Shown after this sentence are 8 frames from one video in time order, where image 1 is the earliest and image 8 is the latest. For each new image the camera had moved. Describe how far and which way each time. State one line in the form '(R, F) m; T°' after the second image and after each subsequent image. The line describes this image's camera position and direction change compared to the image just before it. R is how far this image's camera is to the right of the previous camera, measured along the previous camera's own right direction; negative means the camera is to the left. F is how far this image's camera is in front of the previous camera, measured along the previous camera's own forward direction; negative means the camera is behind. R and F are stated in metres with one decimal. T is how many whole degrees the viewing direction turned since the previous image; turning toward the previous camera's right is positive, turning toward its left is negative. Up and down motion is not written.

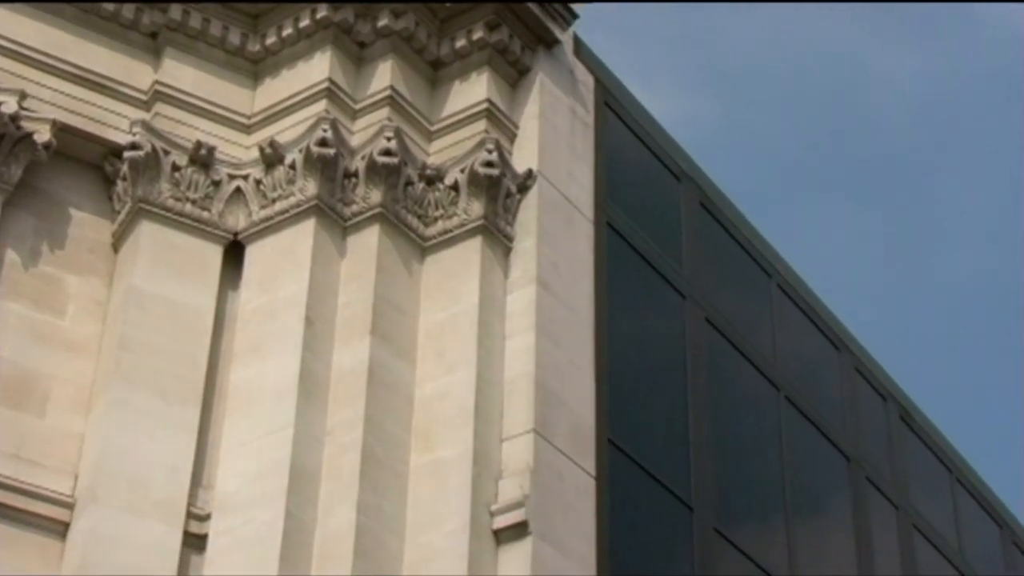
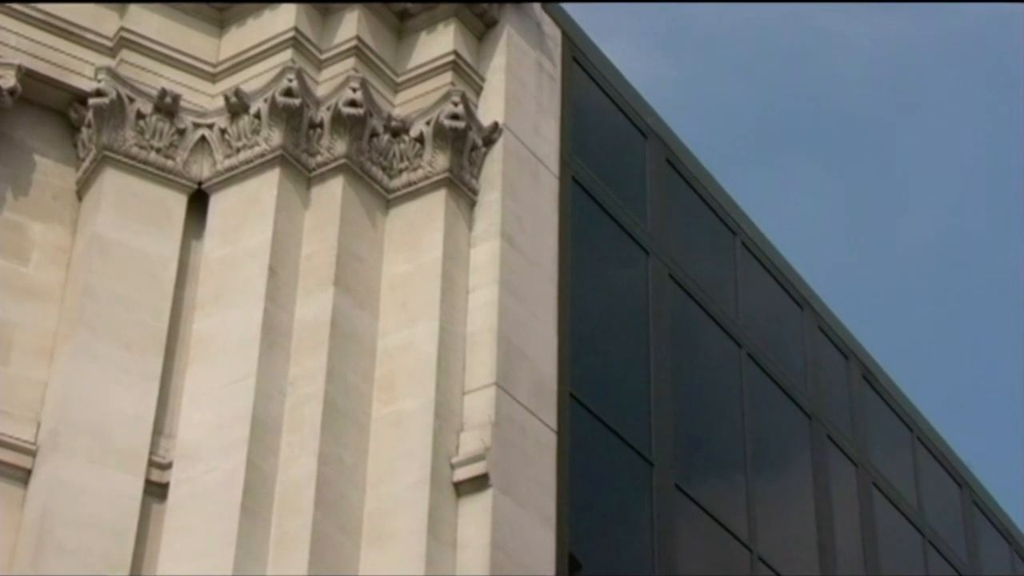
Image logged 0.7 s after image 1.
(+0.3, 0.0) m; 0°
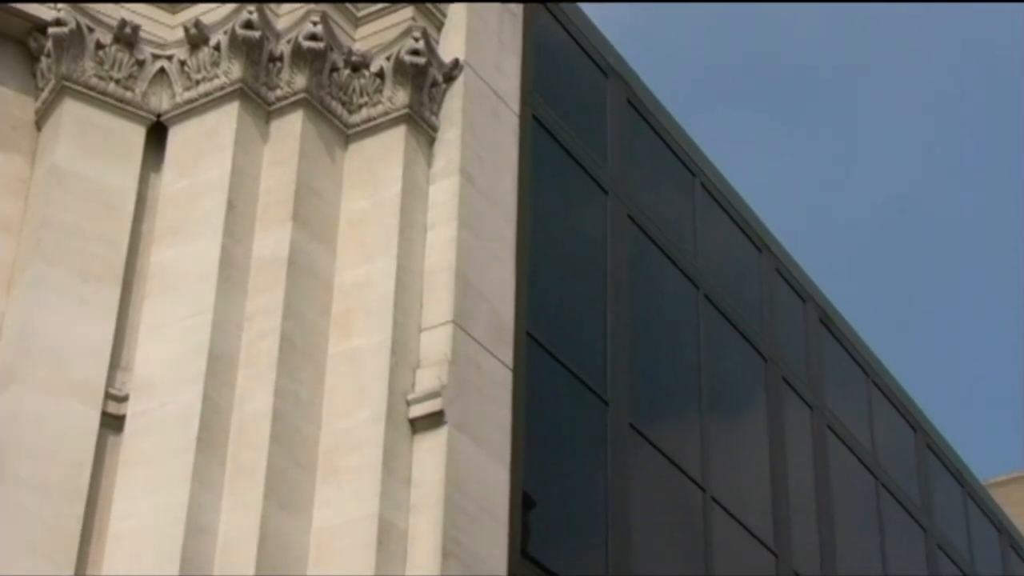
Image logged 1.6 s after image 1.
(+0.3, 0.0) m; 0°
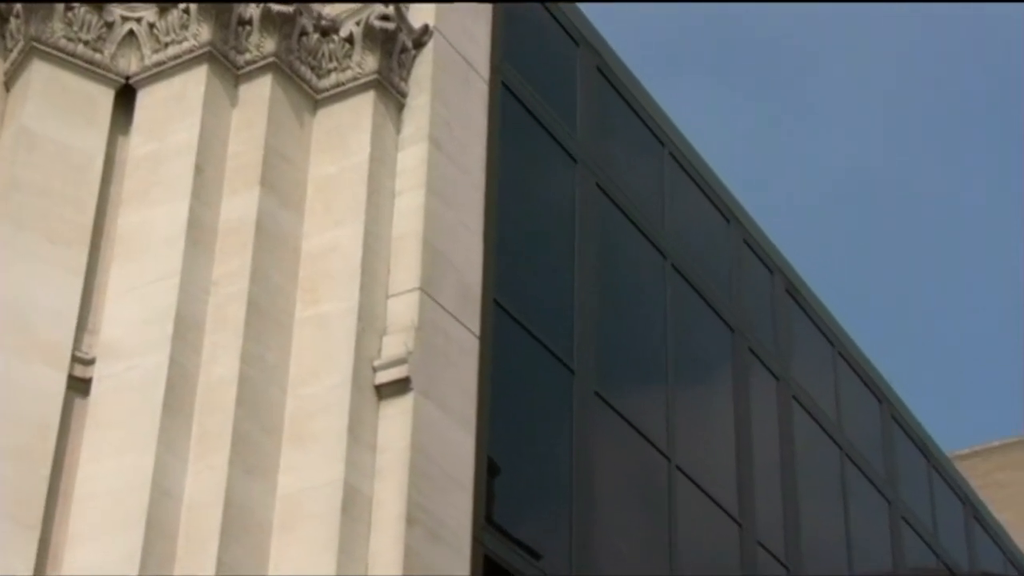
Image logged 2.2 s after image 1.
(+0.3, 0.0) m; 0°
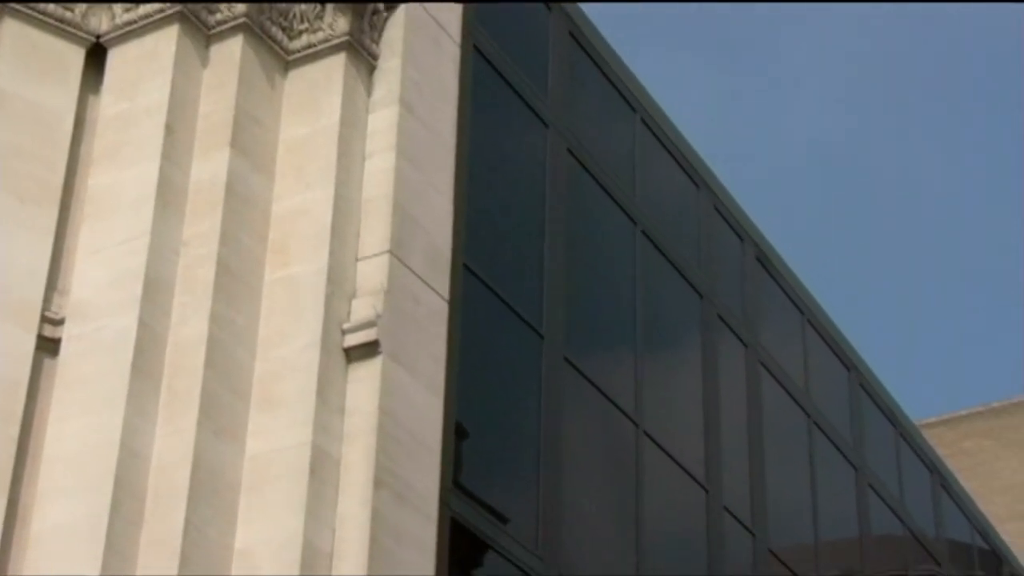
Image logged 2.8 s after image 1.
(+0.2, 0.0) m; 0°
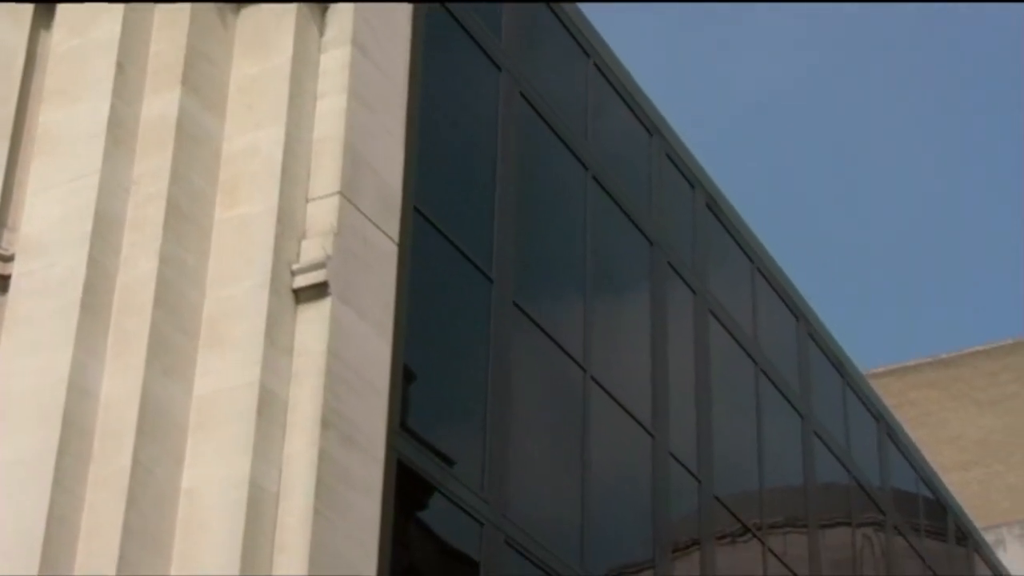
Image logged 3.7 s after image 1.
(+0.4, 0.0) m; +1°
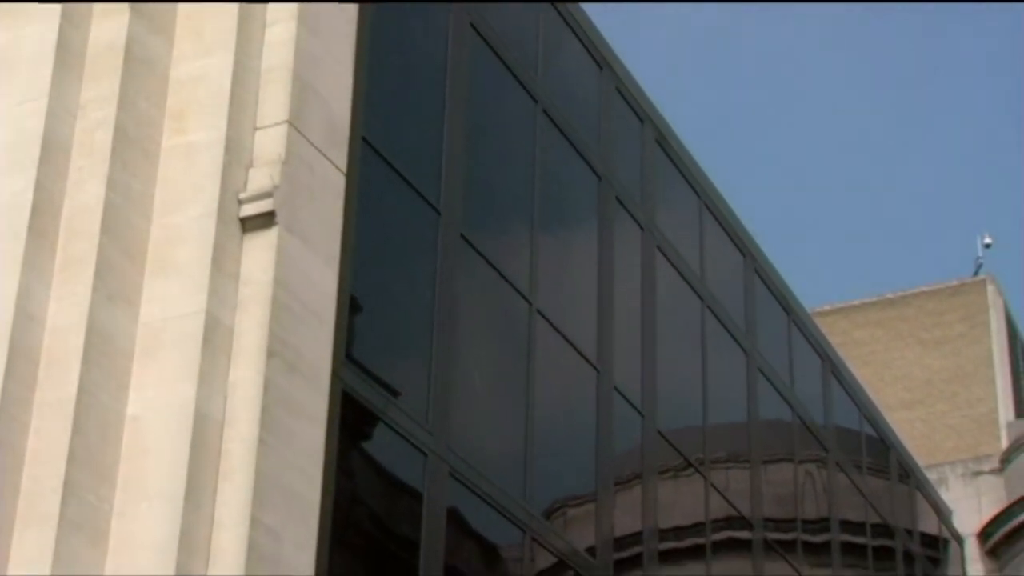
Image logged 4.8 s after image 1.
(+0.3, 0.0) m; +1°
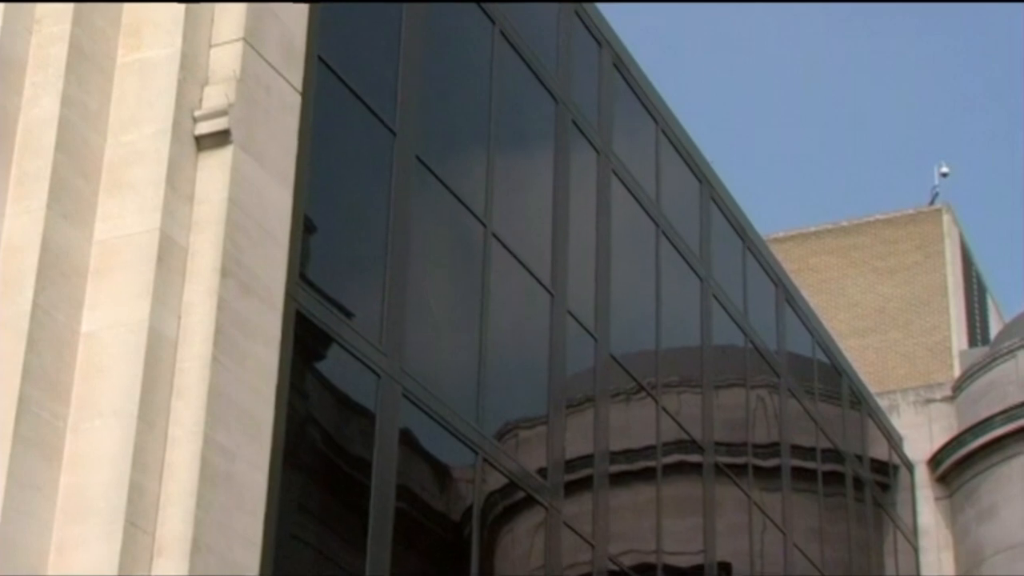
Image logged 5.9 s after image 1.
(+0.2, 0.0) m; +1°
